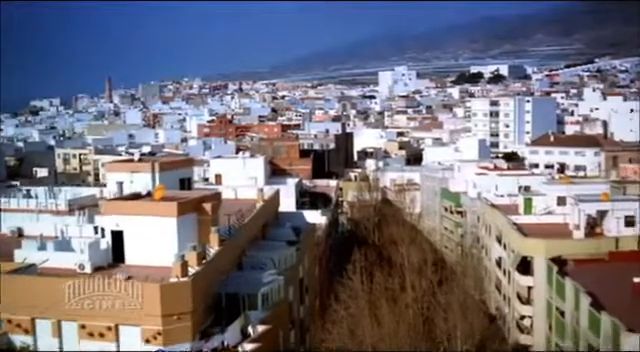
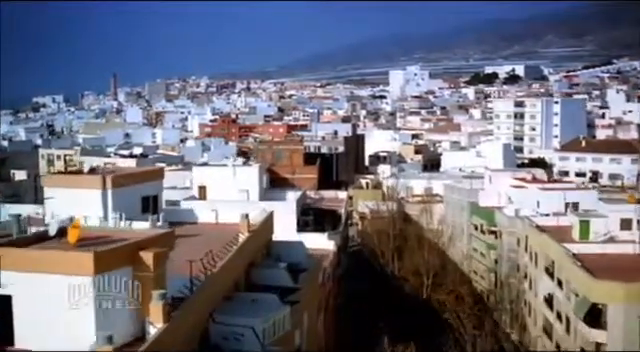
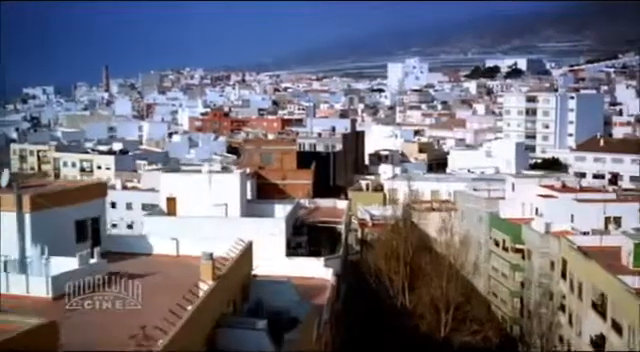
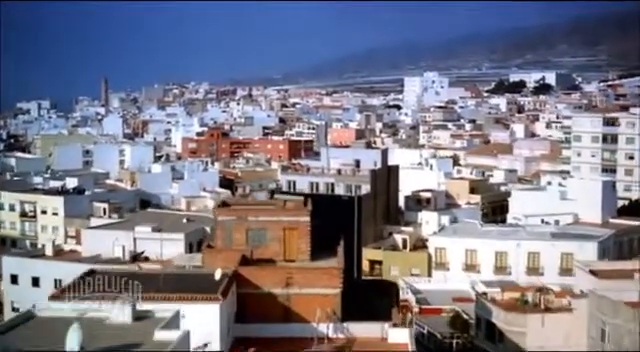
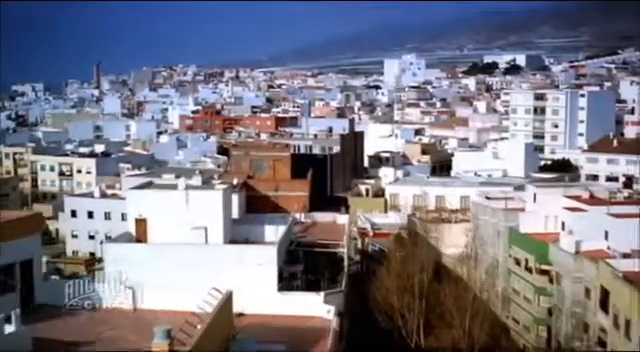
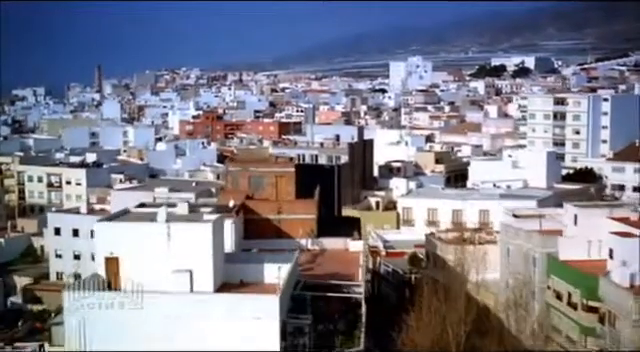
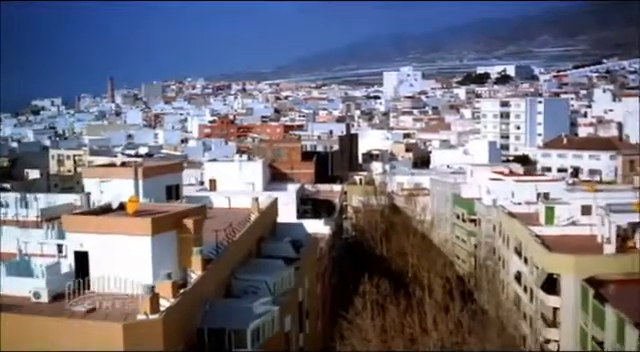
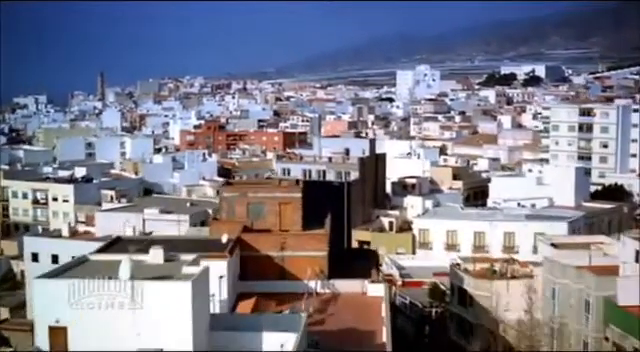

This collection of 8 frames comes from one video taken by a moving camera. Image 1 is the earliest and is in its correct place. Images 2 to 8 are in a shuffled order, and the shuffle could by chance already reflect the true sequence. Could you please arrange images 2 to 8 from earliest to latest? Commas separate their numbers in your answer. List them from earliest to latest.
7, 2, 3, 5, 6, 8, 4
